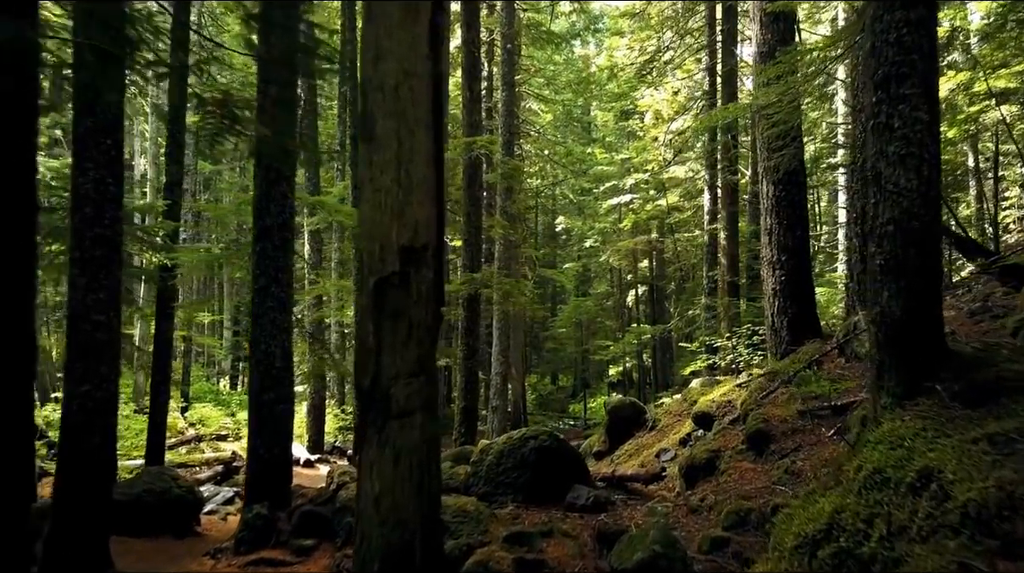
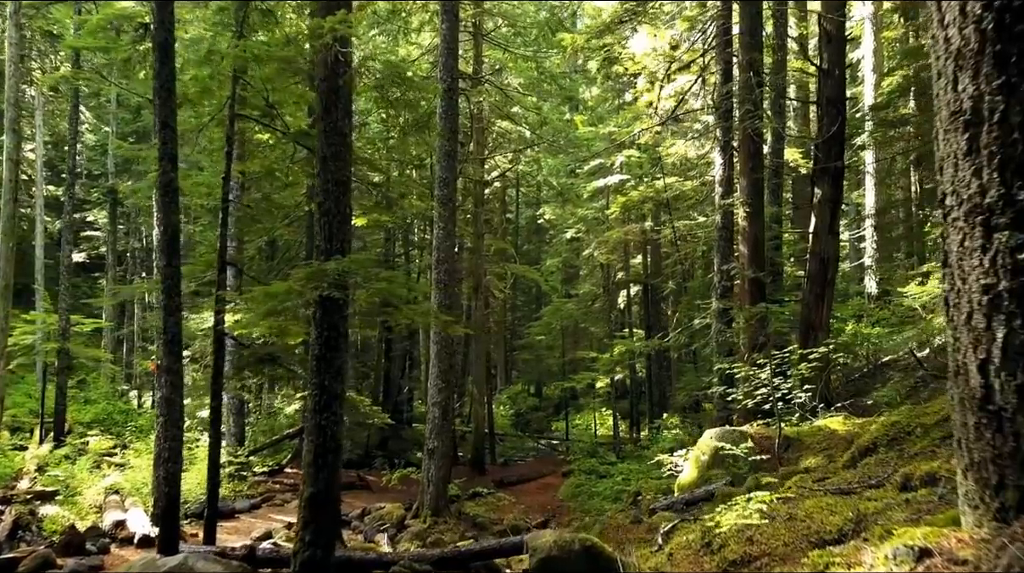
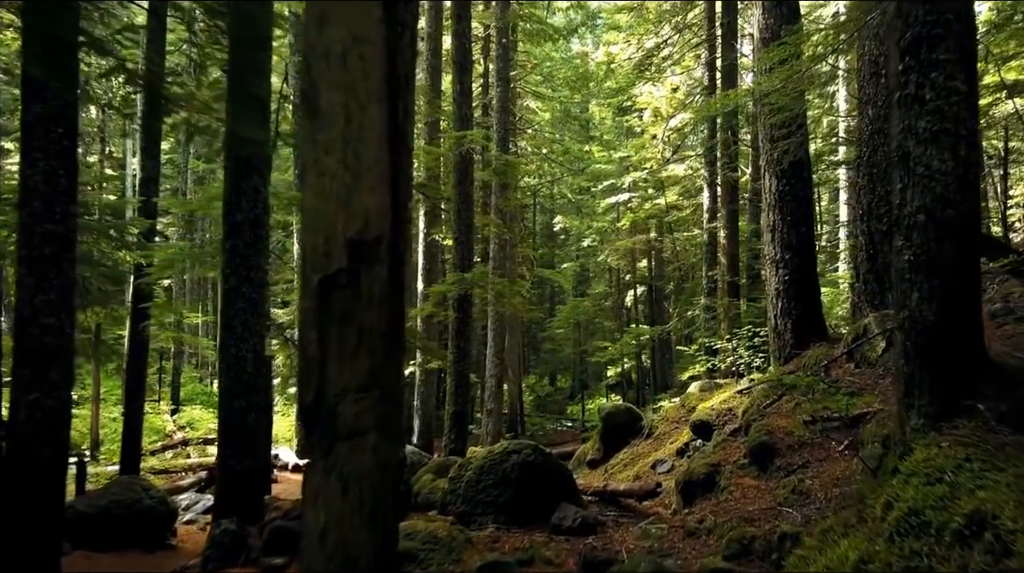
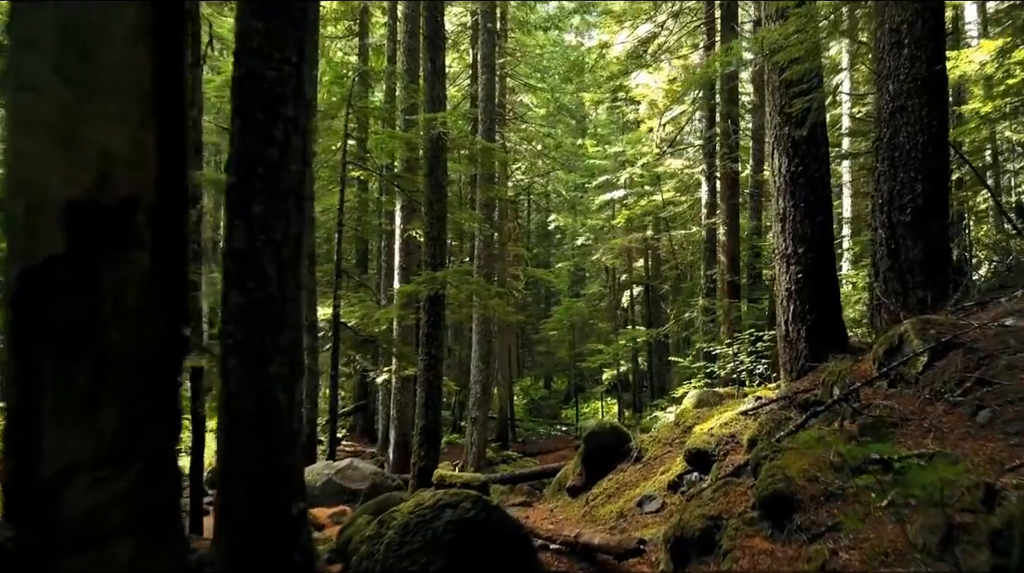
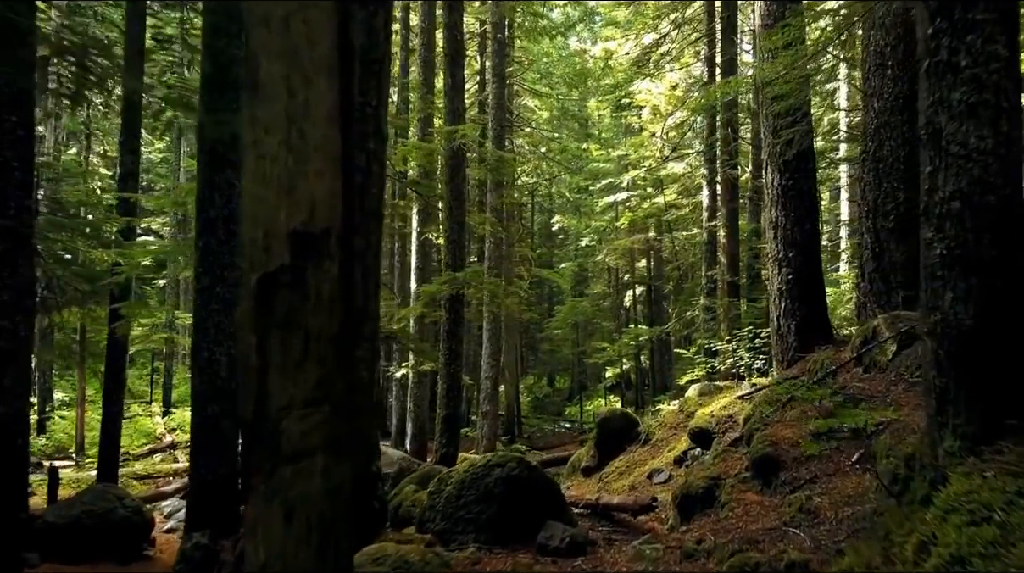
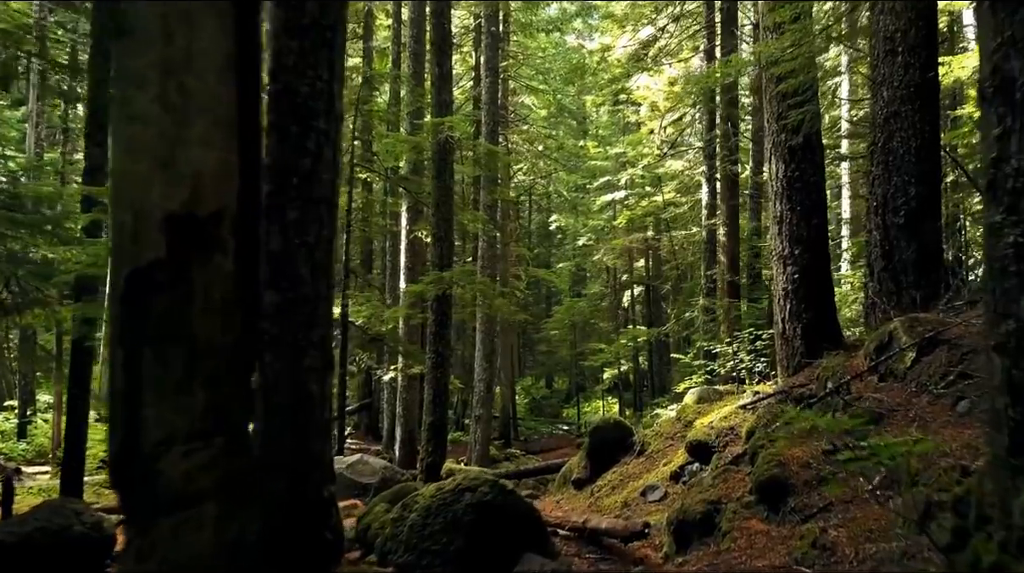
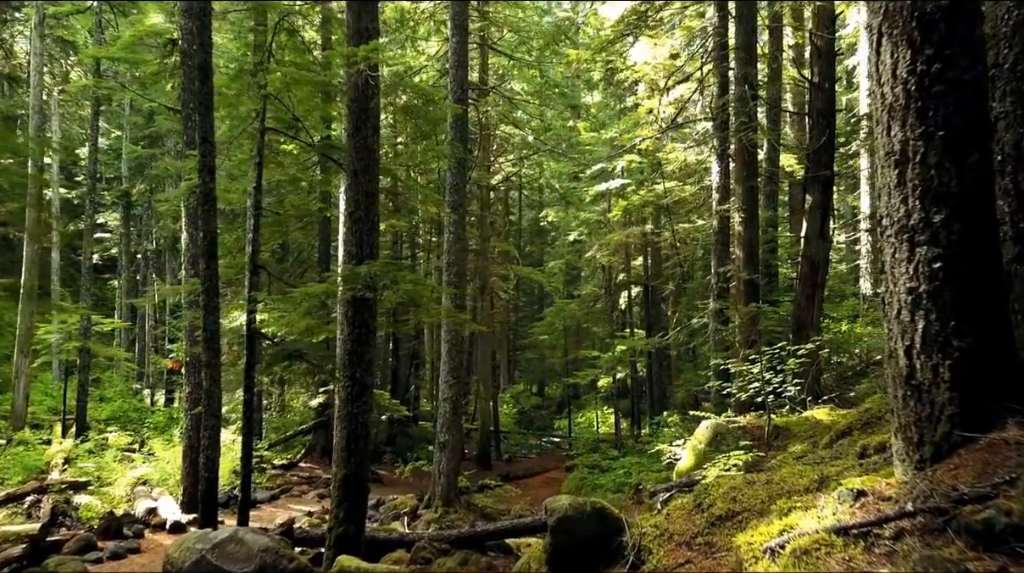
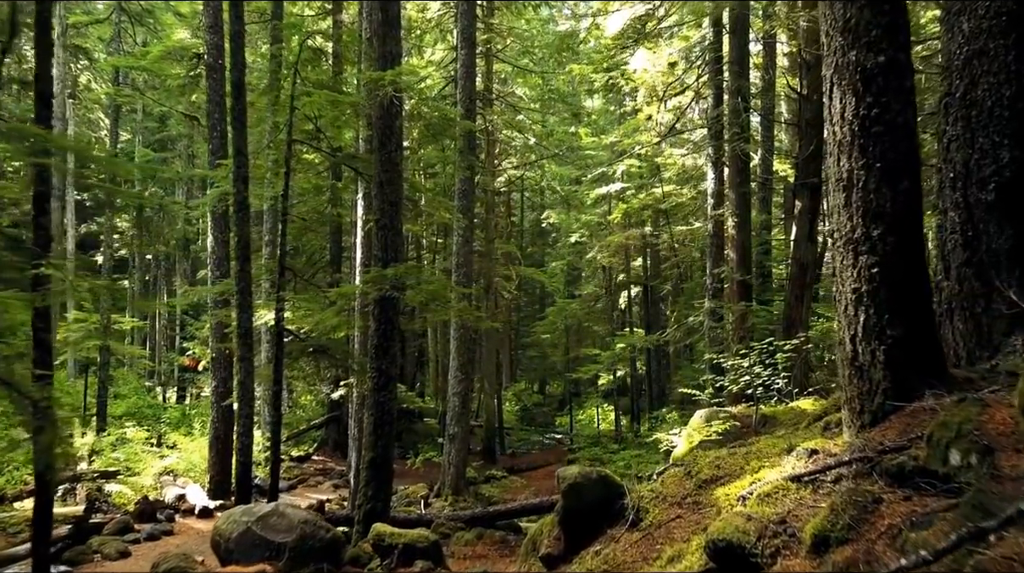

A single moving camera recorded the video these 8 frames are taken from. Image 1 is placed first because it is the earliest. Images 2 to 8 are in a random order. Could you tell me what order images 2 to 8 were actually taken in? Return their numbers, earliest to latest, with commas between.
3, 5, 6, 4, 8, 7, 2
